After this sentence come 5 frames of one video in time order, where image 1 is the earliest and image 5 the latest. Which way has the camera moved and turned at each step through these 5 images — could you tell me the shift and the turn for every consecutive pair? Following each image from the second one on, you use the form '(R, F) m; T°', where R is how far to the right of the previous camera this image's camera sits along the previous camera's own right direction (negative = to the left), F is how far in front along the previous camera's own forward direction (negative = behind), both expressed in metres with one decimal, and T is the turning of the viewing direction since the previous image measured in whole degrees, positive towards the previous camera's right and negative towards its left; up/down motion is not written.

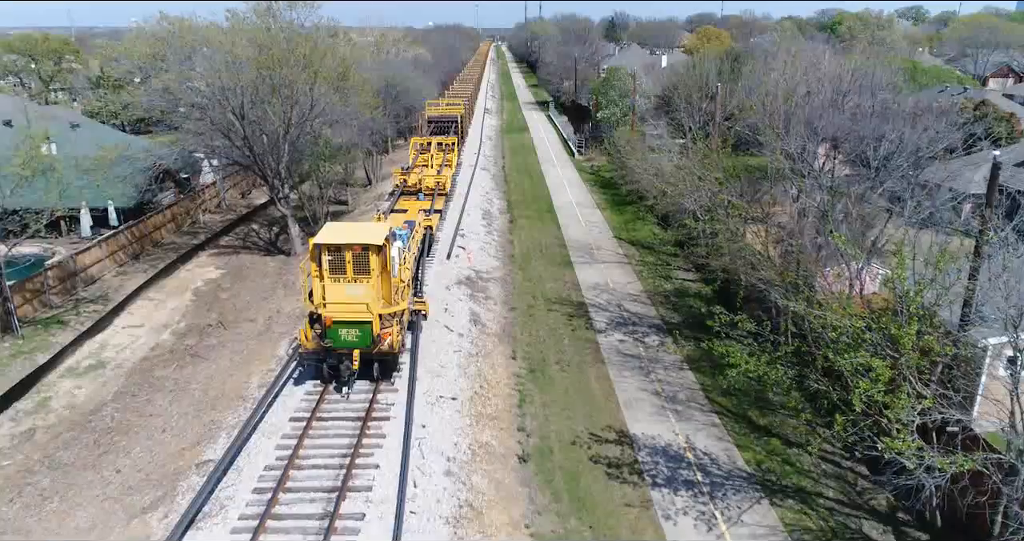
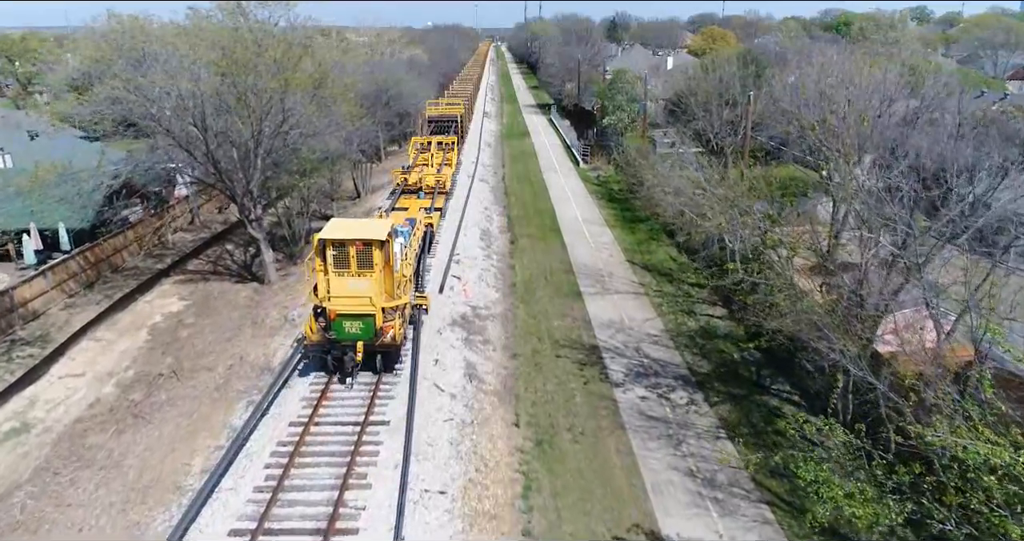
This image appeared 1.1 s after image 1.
(-0.1, +2.8) m; 0°
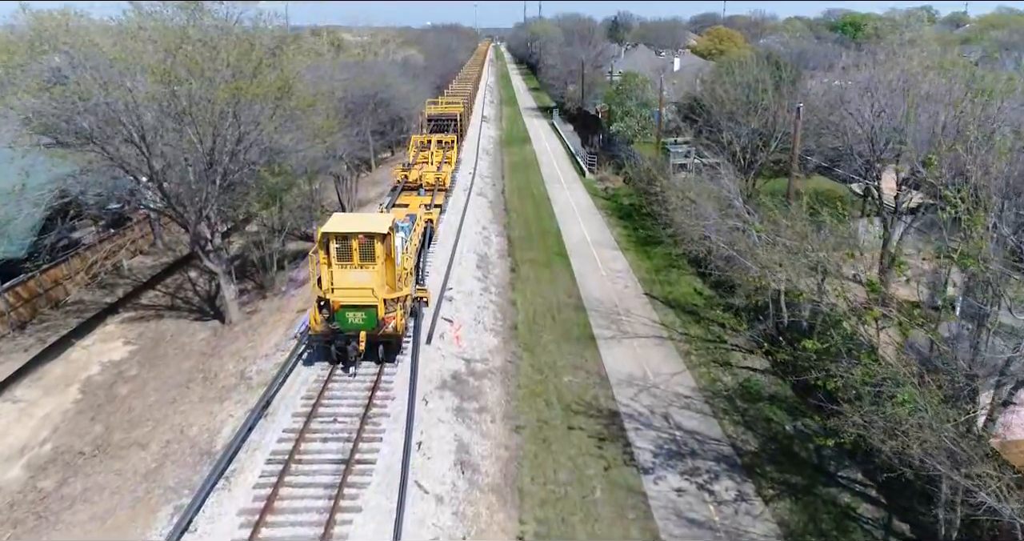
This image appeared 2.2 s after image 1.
(-0.1, +3.1) m; 0°
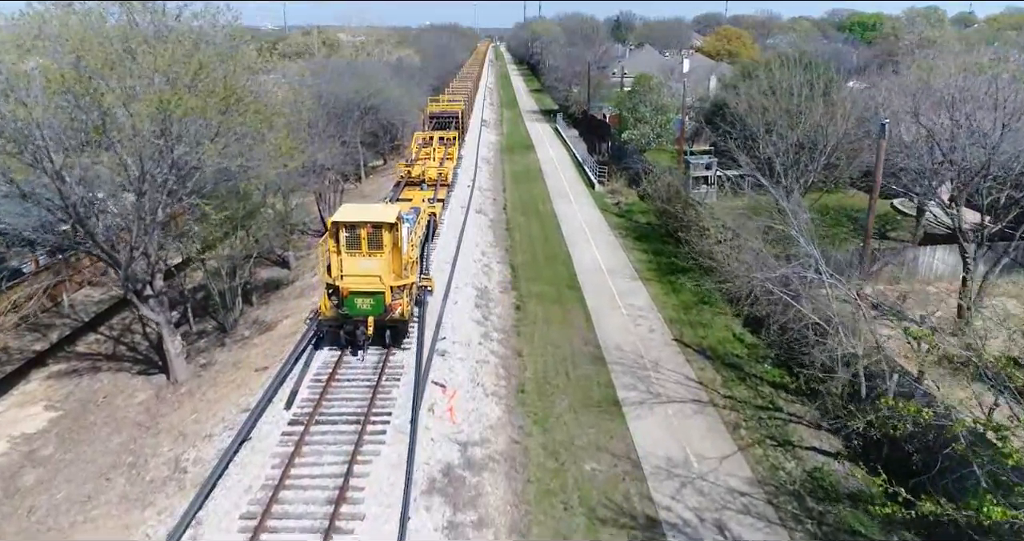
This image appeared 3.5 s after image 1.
(-0.2, +3.3) m; 0°
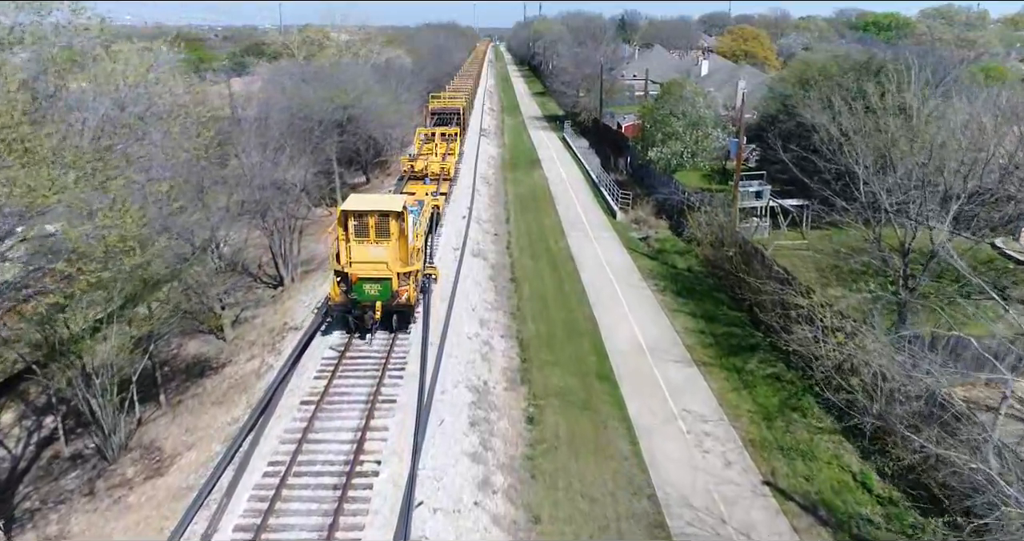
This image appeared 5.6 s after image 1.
(-0.3, +5.9) m; 0°
